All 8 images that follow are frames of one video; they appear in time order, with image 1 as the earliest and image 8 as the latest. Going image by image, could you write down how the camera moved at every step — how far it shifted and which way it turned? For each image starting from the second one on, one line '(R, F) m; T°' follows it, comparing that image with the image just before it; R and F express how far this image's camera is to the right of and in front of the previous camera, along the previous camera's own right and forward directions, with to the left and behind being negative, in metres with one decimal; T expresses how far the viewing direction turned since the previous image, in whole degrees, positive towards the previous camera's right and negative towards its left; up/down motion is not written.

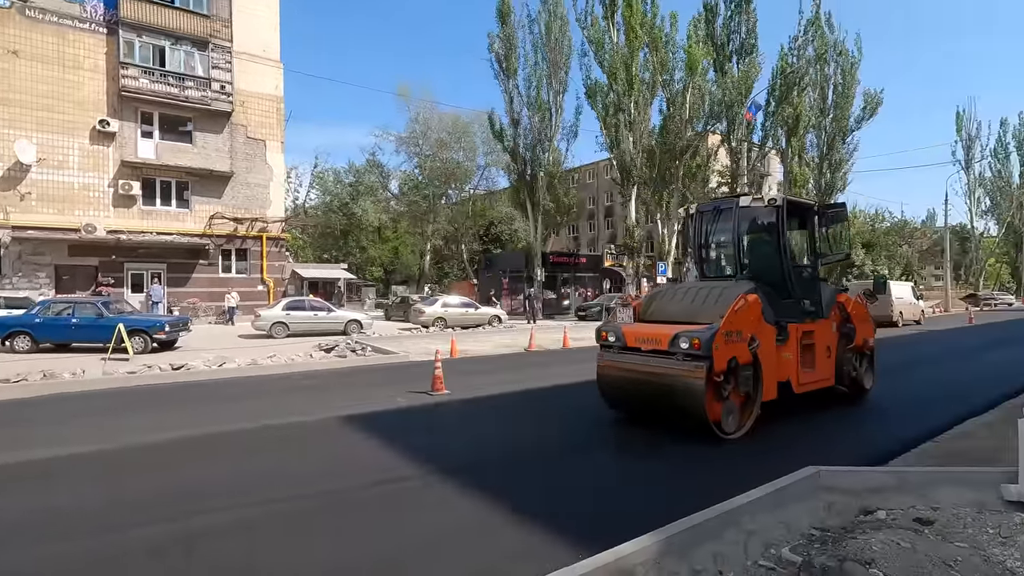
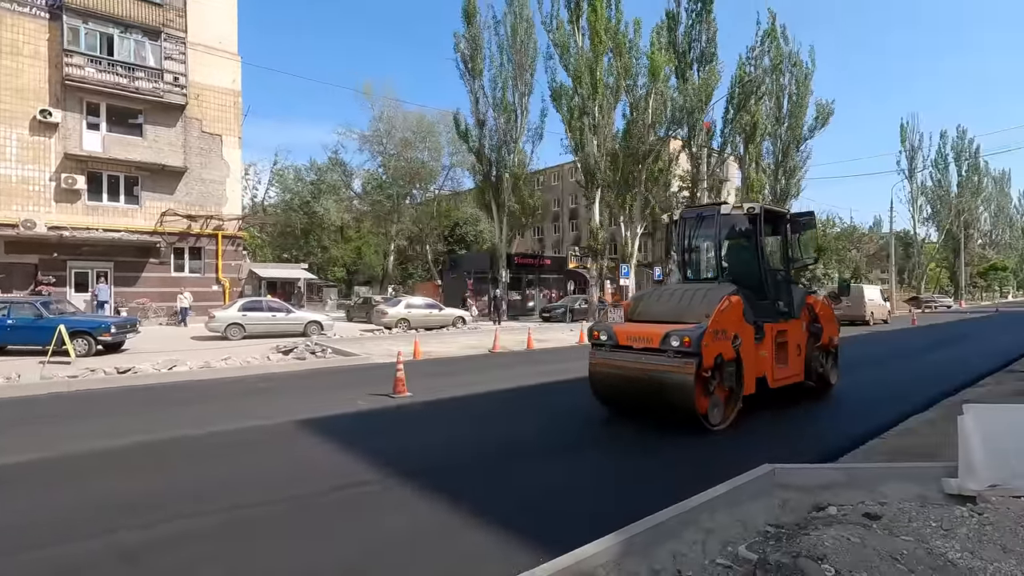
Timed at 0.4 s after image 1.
(0.0, 0.0) m; +4°
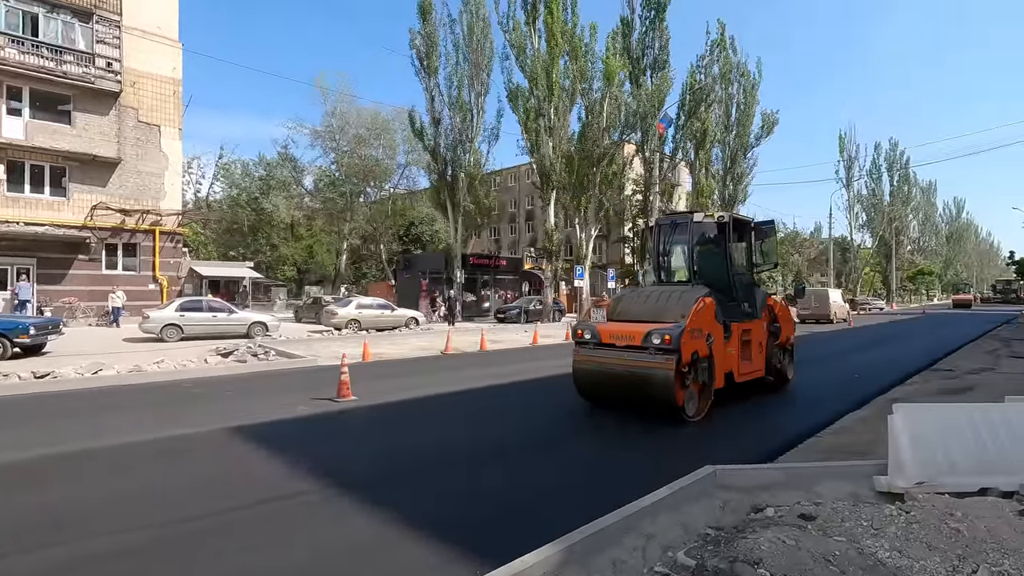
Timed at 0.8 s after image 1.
(+0.1, +0.1) m; +5°
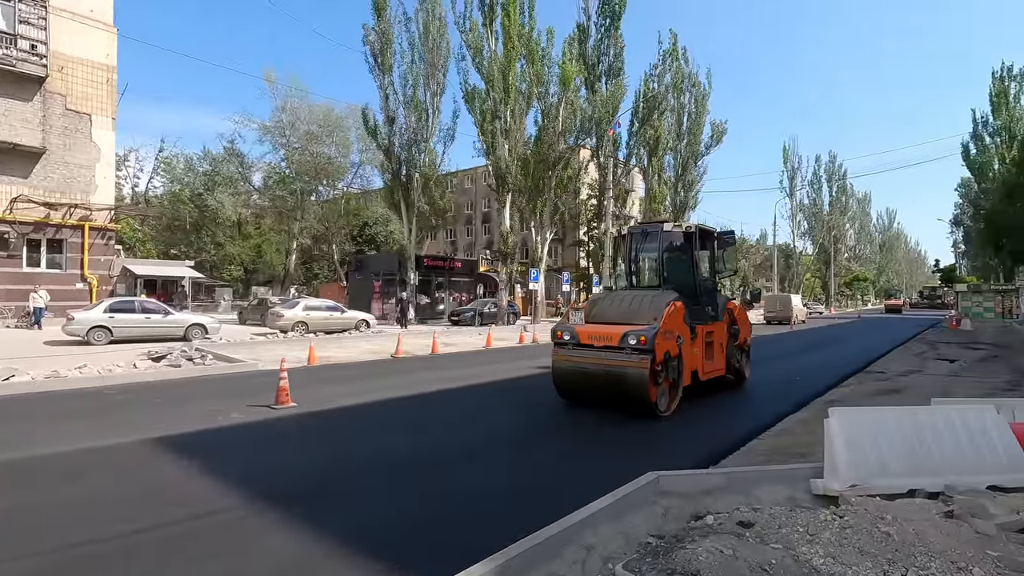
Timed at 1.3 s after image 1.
(+0.1, +0.2) m; +5°
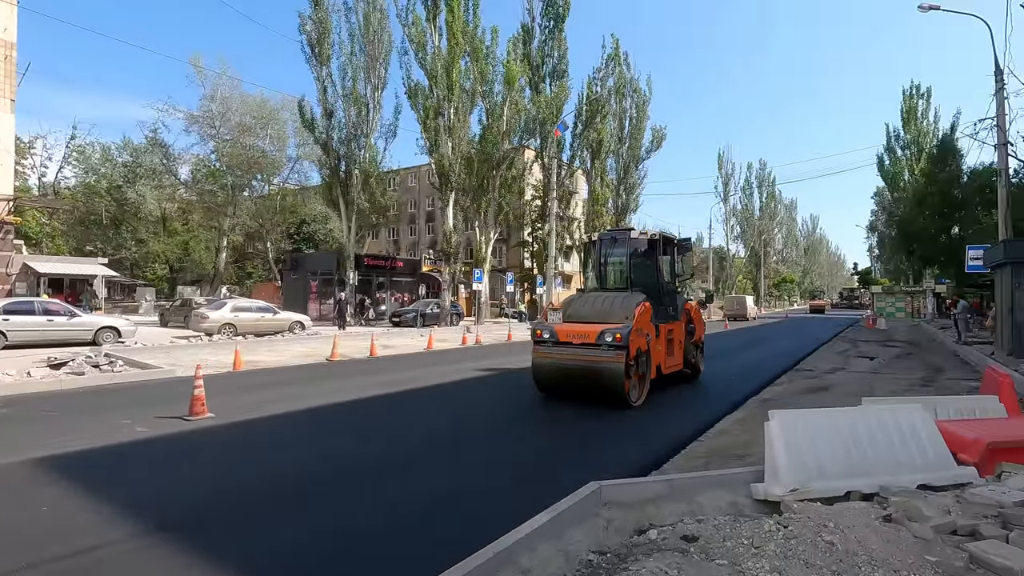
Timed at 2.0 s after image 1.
(+0.1, +0.3) m; +6°
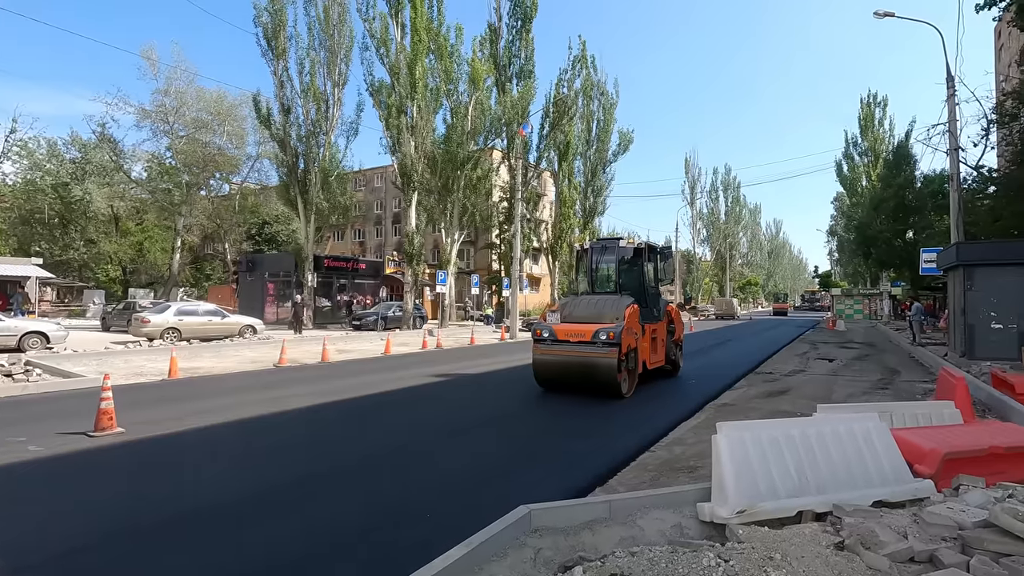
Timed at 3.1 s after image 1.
(+0.4, +0.5) m; +3°
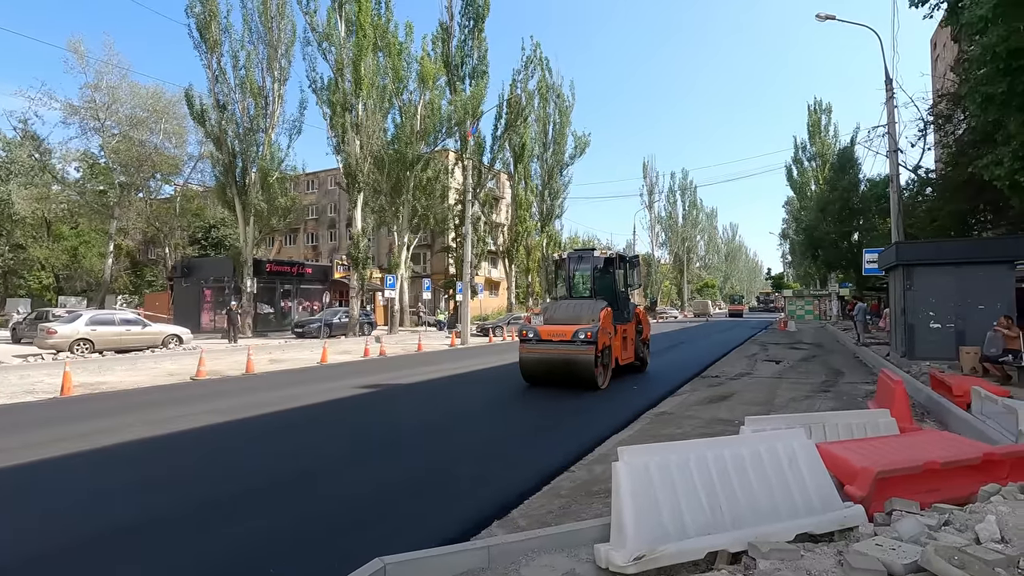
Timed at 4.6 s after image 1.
(+0.7, +0.7) m; +4°
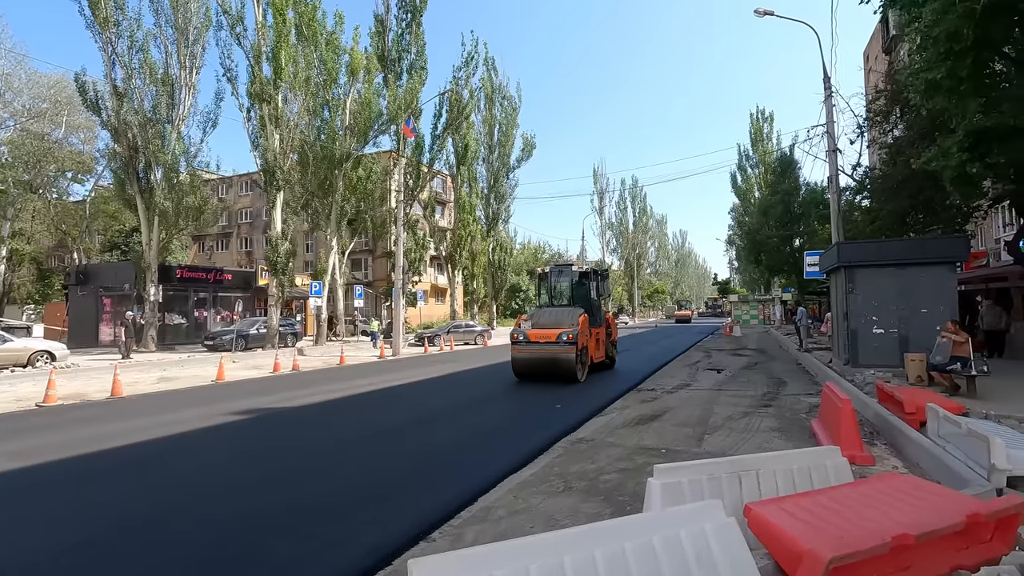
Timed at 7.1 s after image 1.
(+1.0, +1.5) m; +5°
